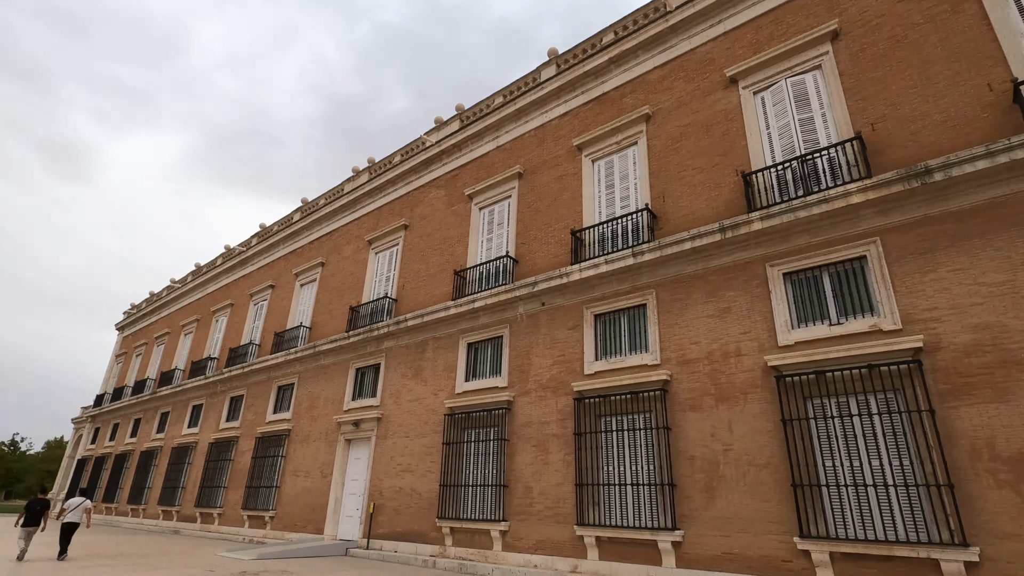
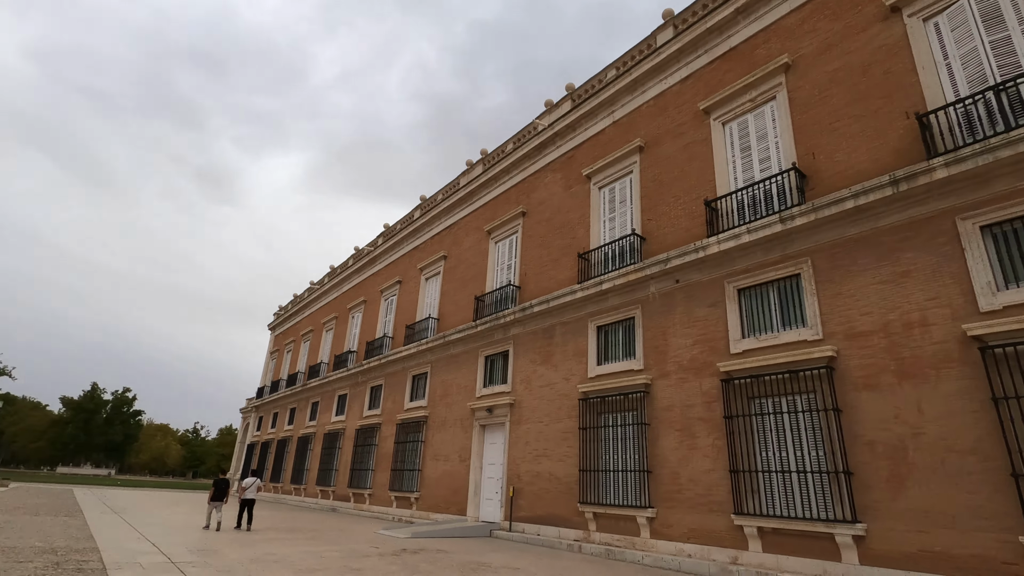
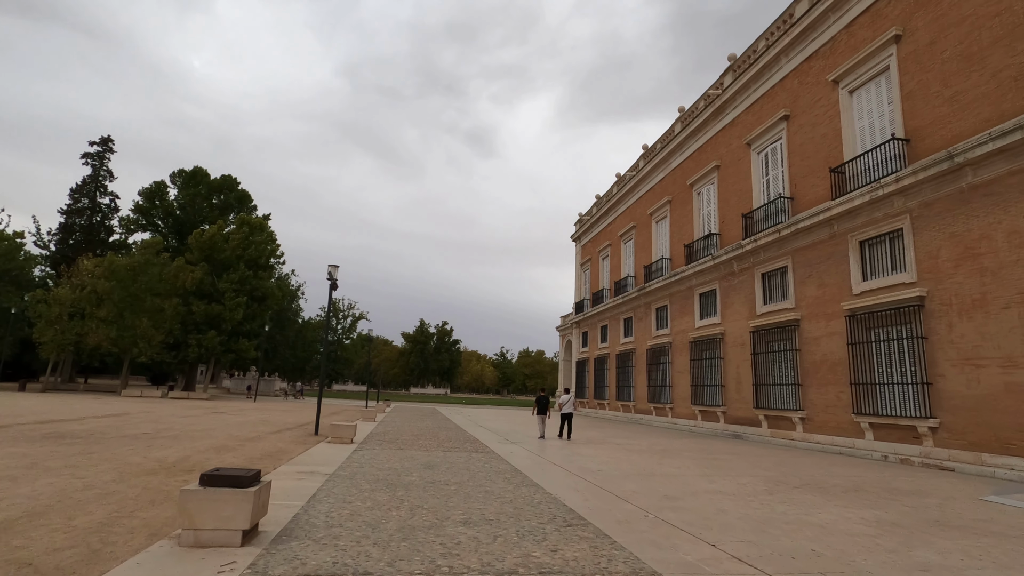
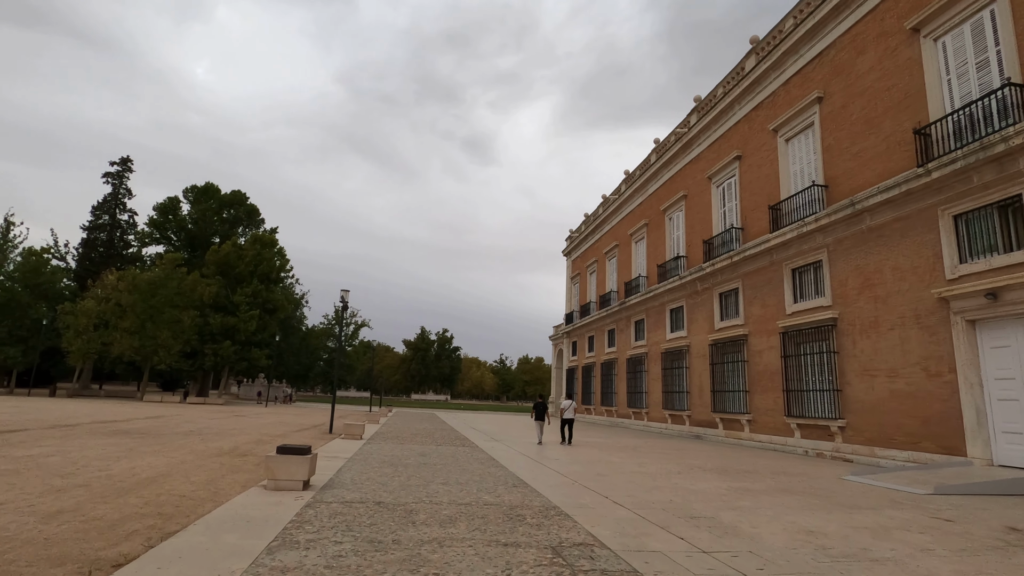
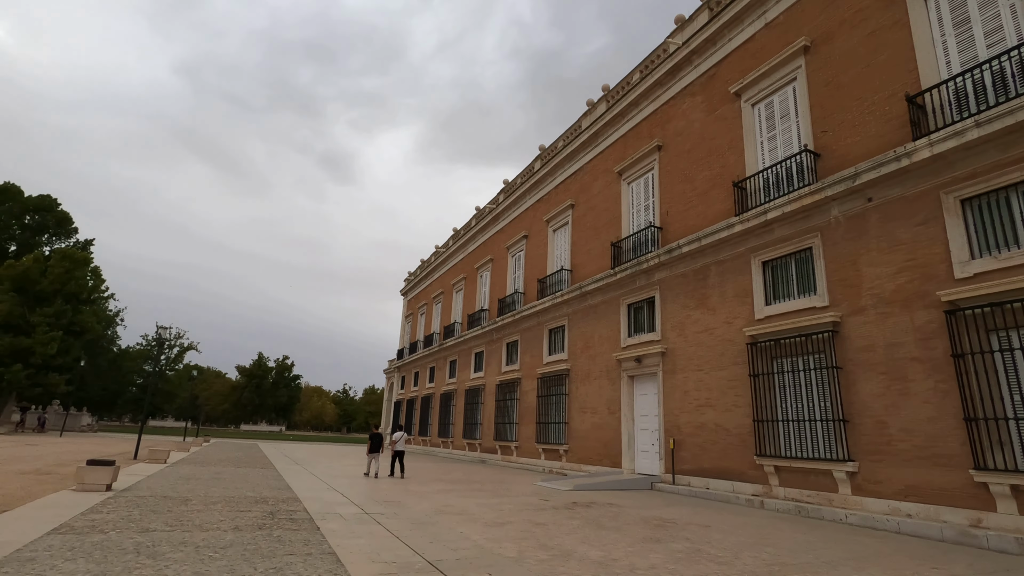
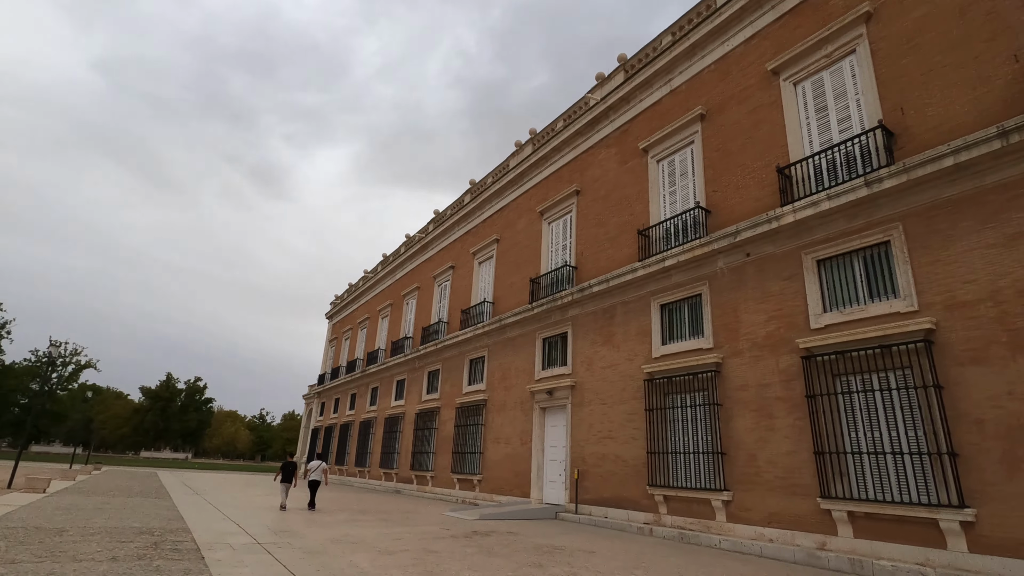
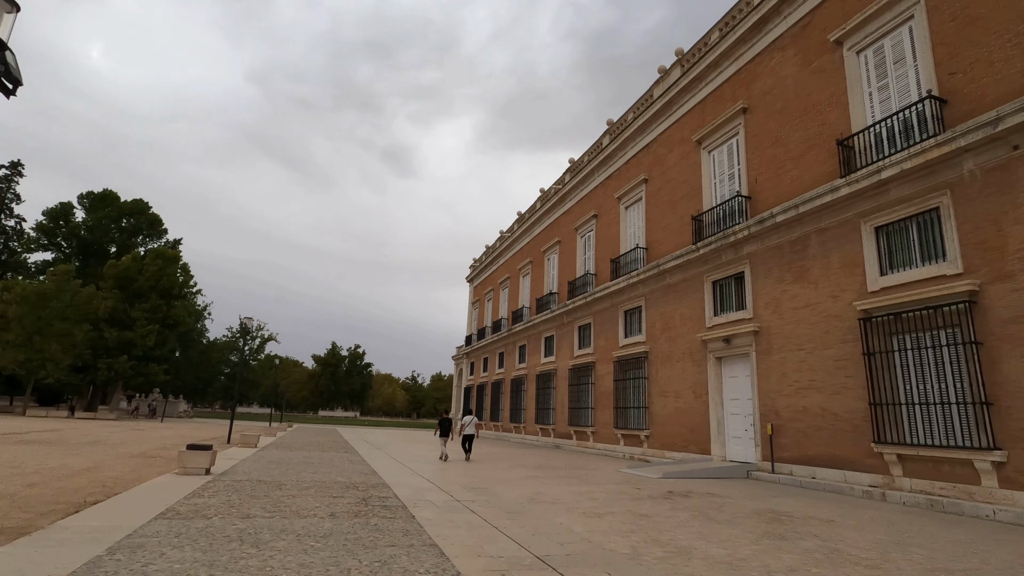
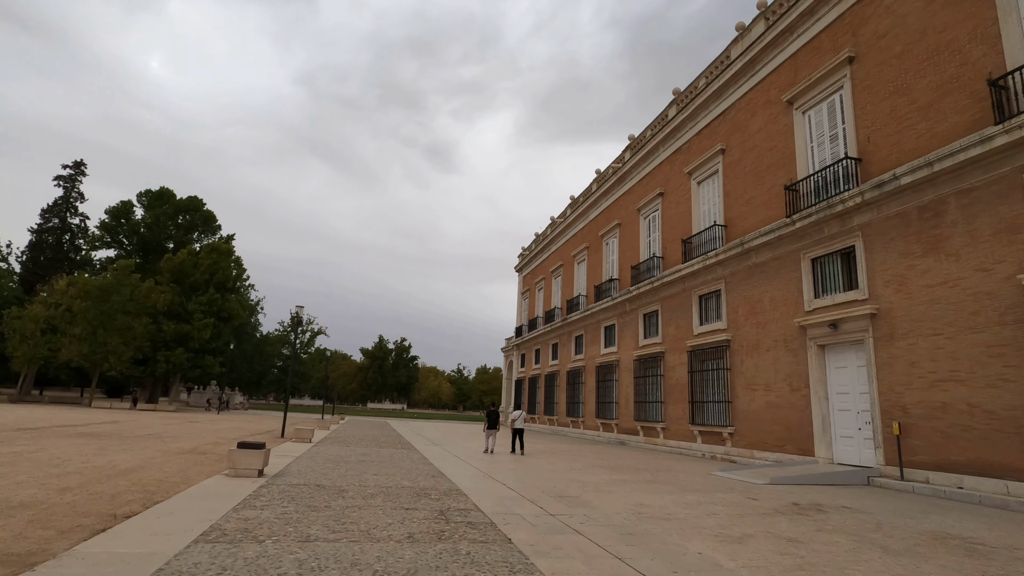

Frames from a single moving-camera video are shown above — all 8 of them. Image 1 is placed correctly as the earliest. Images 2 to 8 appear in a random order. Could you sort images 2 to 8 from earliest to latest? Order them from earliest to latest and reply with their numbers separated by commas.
2, 6, 5, 7, 8, 4, 3
